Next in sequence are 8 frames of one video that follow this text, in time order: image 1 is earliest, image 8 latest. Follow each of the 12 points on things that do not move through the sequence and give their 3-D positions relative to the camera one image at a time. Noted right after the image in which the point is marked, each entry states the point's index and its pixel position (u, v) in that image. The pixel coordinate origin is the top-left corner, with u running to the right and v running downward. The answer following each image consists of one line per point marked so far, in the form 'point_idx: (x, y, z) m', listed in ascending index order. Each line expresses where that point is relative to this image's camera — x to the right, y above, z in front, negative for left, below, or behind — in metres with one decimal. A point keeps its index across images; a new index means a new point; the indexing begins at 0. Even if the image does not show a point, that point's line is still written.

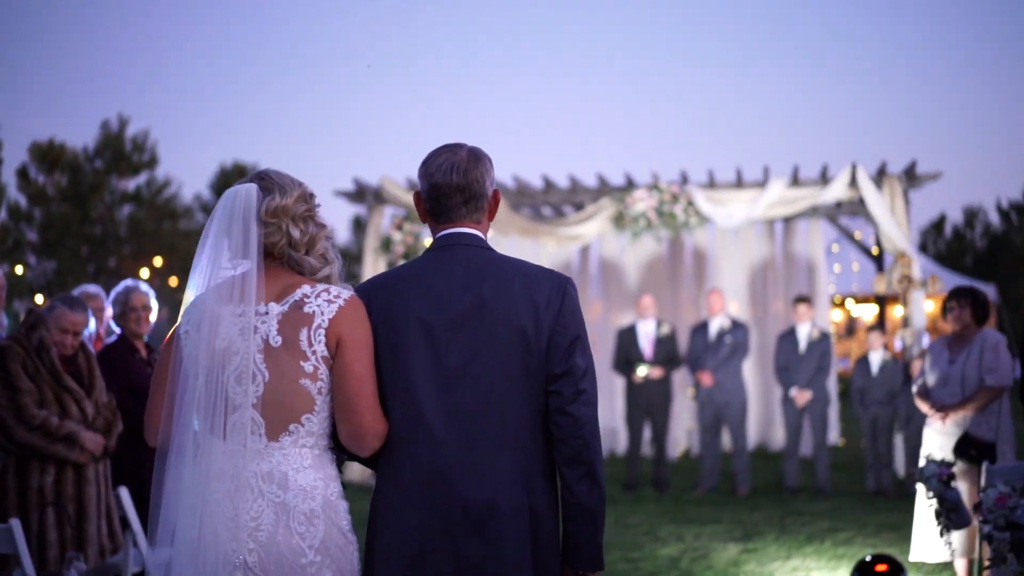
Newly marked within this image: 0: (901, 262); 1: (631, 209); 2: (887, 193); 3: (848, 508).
0: (+4.3, +0.3, +13.1) m
1: (+1.4, +0.9, +13.7) m
2: (+4.2, +1.1, +13.2) m
3: (+3.1, -2.0, +10.8) m
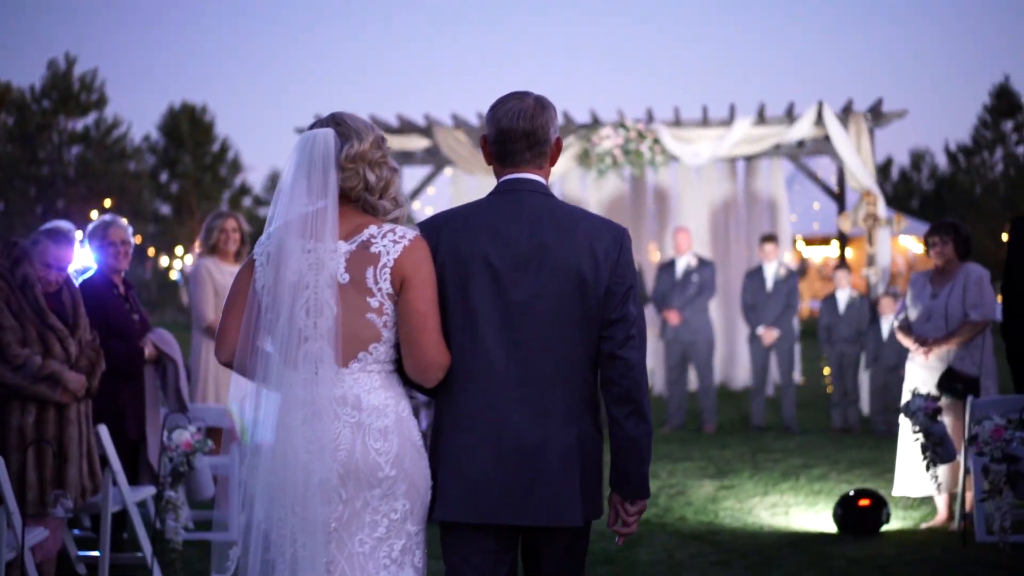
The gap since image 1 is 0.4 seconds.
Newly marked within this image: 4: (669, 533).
0: (+3.9, +1.0, +13.1) m
1: (+1.0, +1.6, +13.6) m
2: (+3.8, +1.7, +13.1) m
3: (+2.8, -1.4, +10.9) m
4: (+0.9, -1.5, +7.1) m
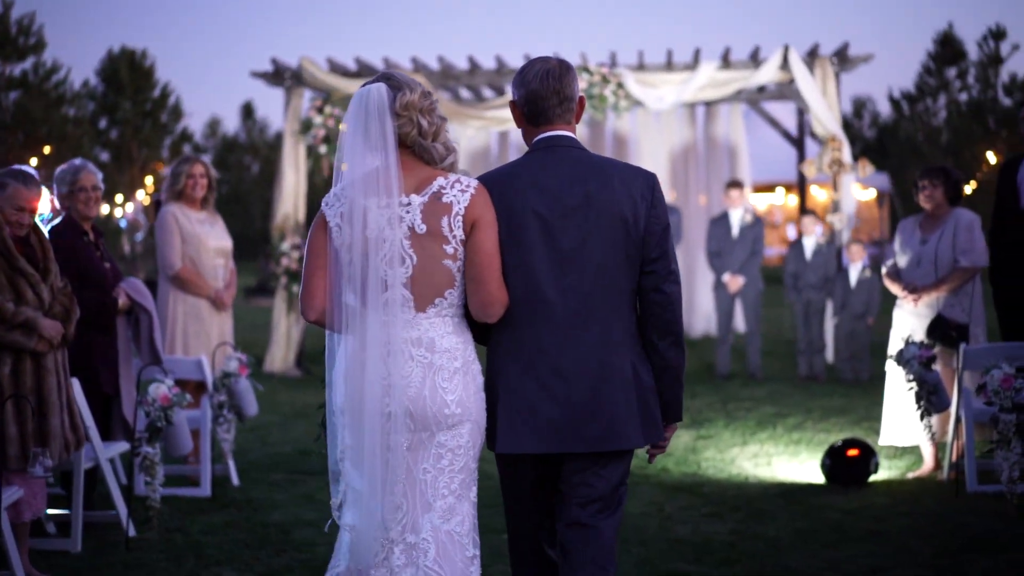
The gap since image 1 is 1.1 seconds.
0: (+3.5, +1.5, +13.0) m
1: (+0.5, +2.2, +13.3) m
2: (+3.4, +2.3, +13.0) m
3: (+2.5, -1.0, +10.8) m
4: (+0.8, -1.2, +7.0) m
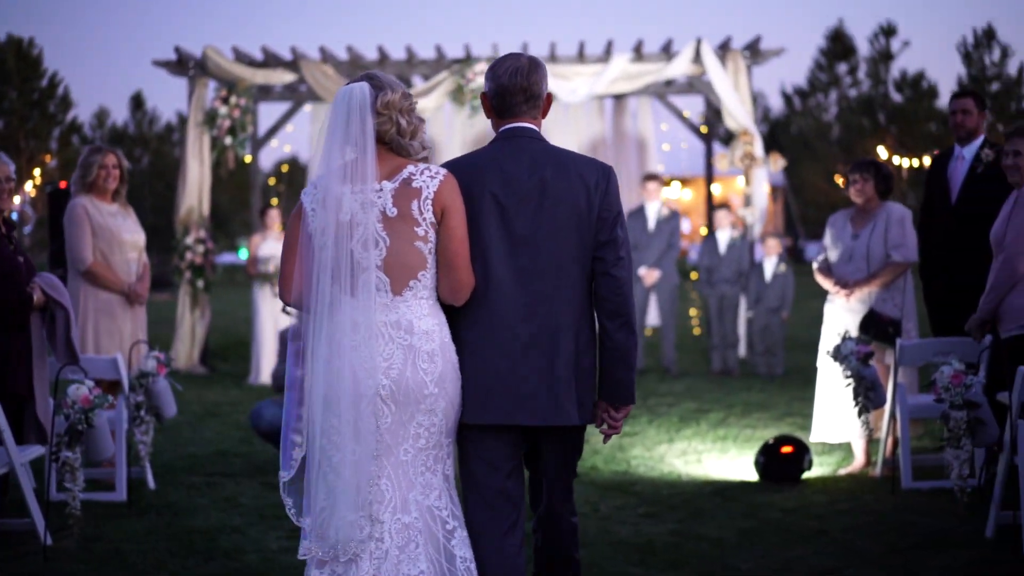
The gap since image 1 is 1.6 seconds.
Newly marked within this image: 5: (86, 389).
0: (+2.5, +1.6, +13.0) m
1: (-0.5, +2.3, +13.0) m
2: (+2.4, +2.4, +13.0) m
3: (+1.7, -0.9, +10.7) m
4: (+0.4, -1.1, +6.8) m
5: (-2.0, -0.5, +5.4) m
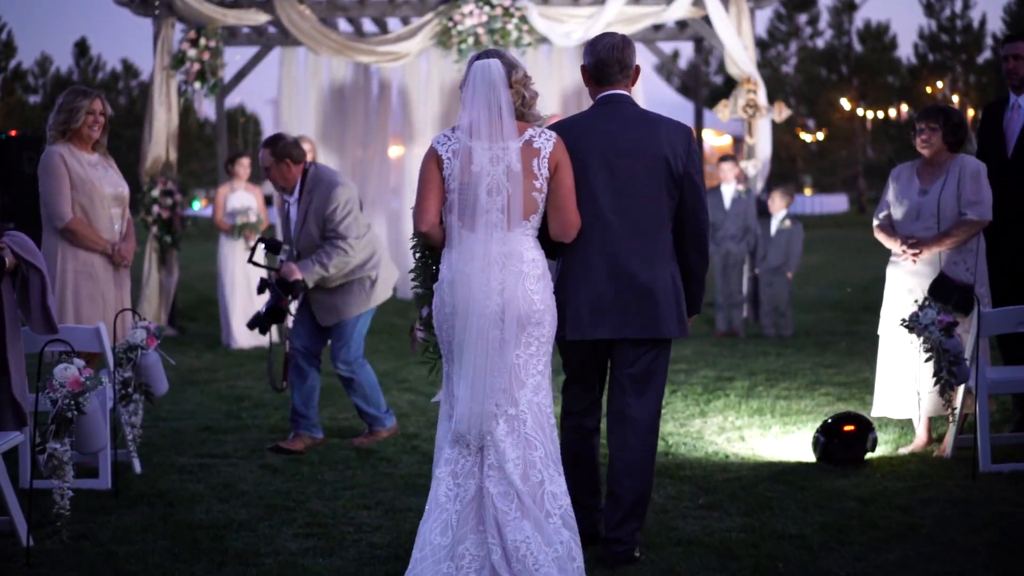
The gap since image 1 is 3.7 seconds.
0: (+2.4, +2.1, +12.3) m
1: (-0.6, +2.7, +12.2) m
2: (+2.3, +2.8, +12.2) m
3: (+1.7, -0.5, +10.1) m
4: (+0.6, -0.9, +6.1) m
5: (-1.7, -0.3, +4.6) m
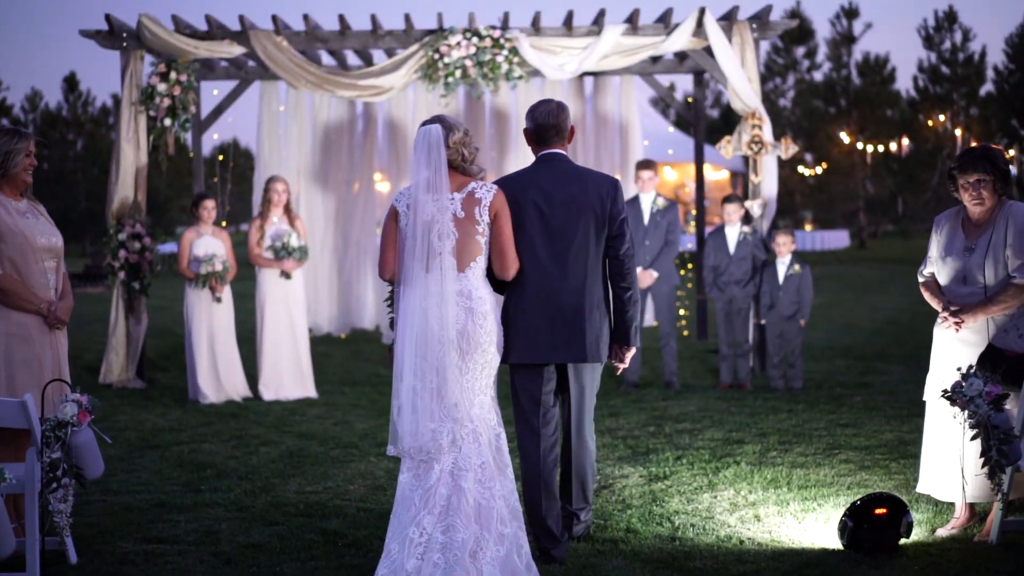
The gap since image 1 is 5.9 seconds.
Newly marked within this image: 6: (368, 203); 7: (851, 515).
0: (+2.3, +1.6, +11.6) m
1: (-0.7, +2.2, +11.5) m
2: (+2.2, +2.4, +11.6) m
3: (+1.7, -0.9, +9.4) m
4: (+0.5, -1.2, +5.4) m
5: (-1.8, -0.6, +3.8) m
6: (-1.7, +1.0, +14.4) m
7: (+1.5, -1.0, +5.3) m
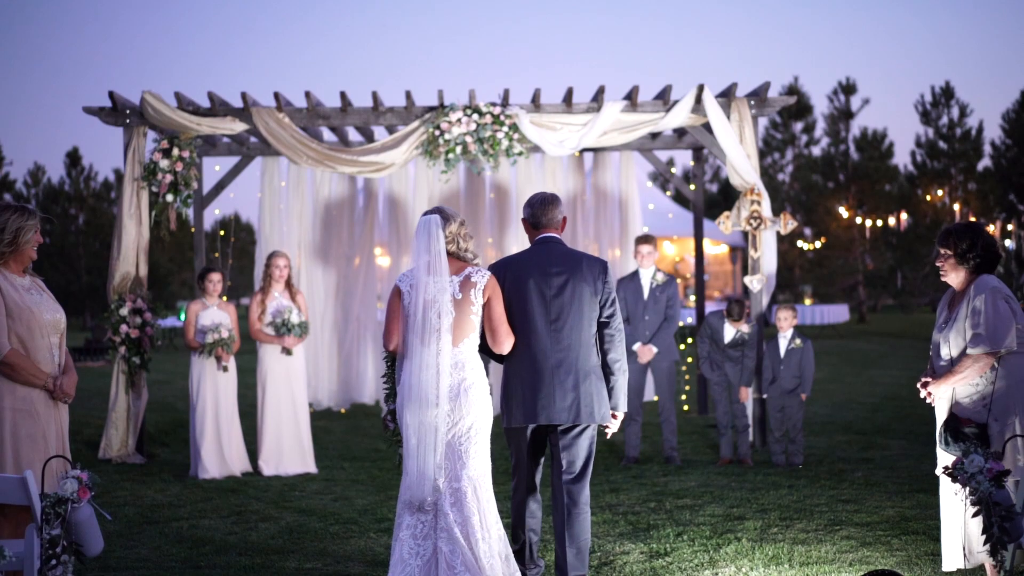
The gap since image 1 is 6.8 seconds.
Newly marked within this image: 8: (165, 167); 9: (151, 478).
0: (+2.3, +0.9, +11.7) m
1: (-0.7, +1.5, +11.7) m
2: (+2.2, +1.7, +11.7) m
3: (+1.7, -1.5, +9.3) m
4: (+0.5, -1.6, +5.3) m
5: (-1.8, -0.8, +3.8) m
6: (-1.7, +0.1, +14.4) m
7: (+1.5, -1.4, +5.3) m
8: (-3.3, +1.2, +11.2) m
9: (-3.1, -1.6, +10.2) m
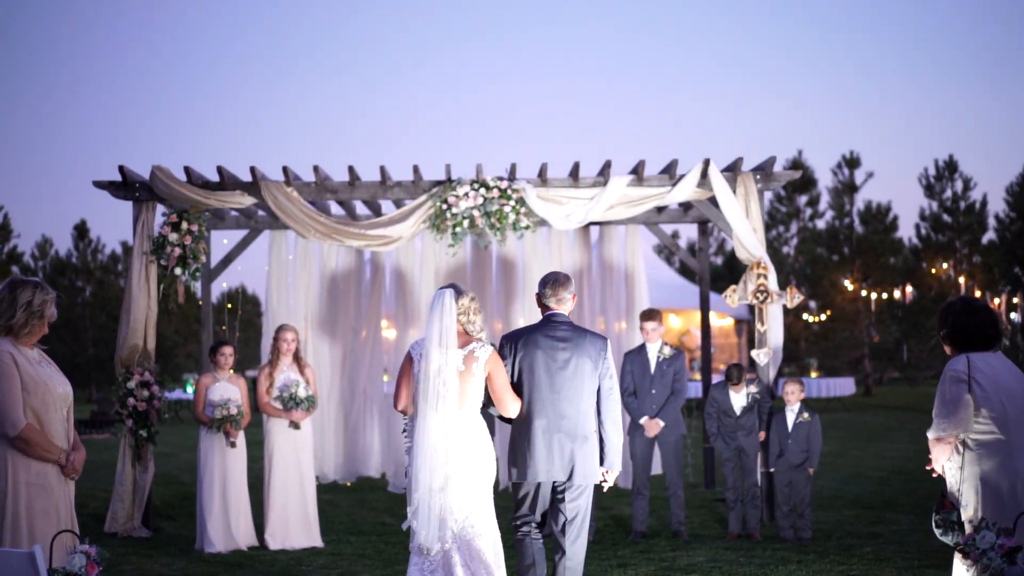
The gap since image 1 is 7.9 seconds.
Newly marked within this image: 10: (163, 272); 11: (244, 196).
0: (+2.4, +0.2, +11.8) m
1: (-0.6, +0.8, +11.8) m
2: (+2.3, +0.9, +11.8) m
3: (+1.7, -2.1, +9.2) m
4: (+0.5, -1.9, +5.3) m
5: (-1.8, -1.1, +3.8) m
6: (-1.7, -0.8, +14.5) m
7: (+1.6, -1.7, +5.2) m
8: (-3.2, +0.5, +11.3) m
9: (-3.0, -2.2, +10.1) m
10: (-3.4, +0.2, +11.5) m
11: (-2.6, +0.9, +11.8) m
